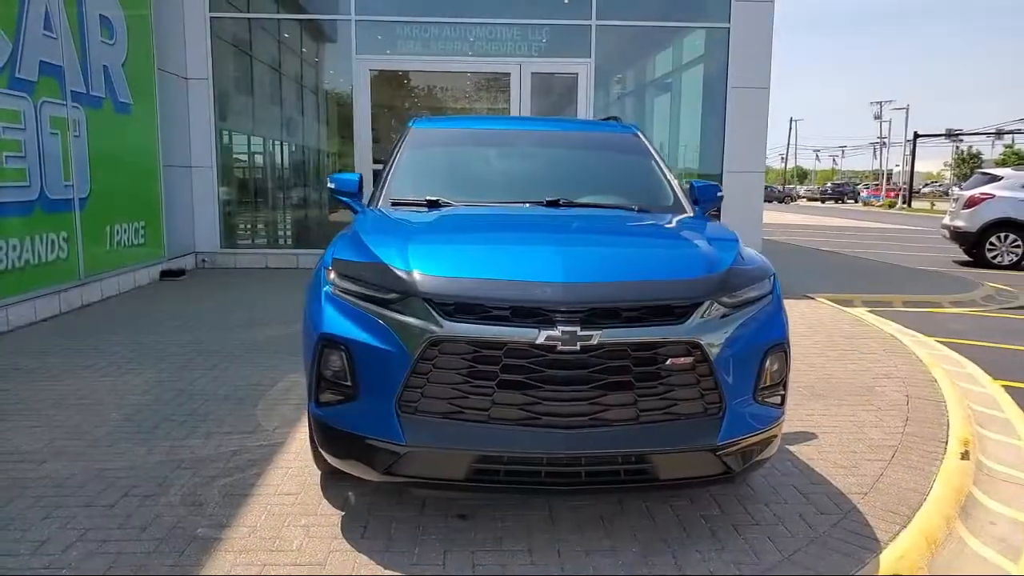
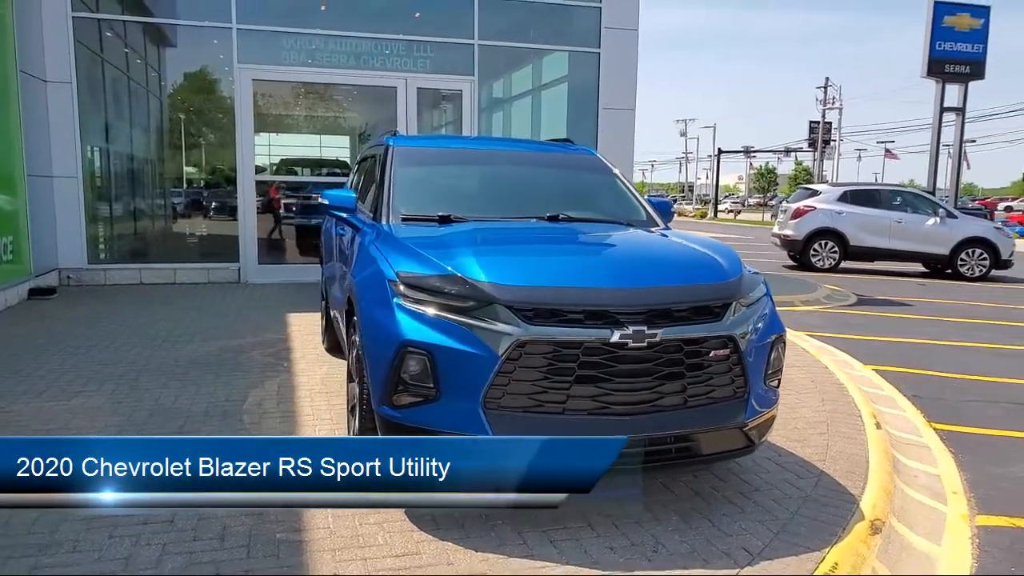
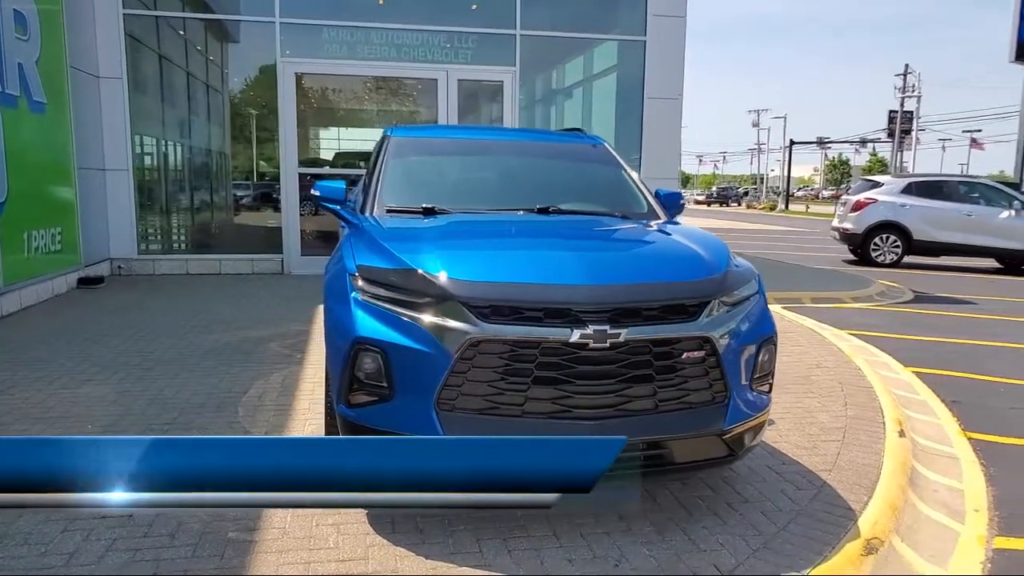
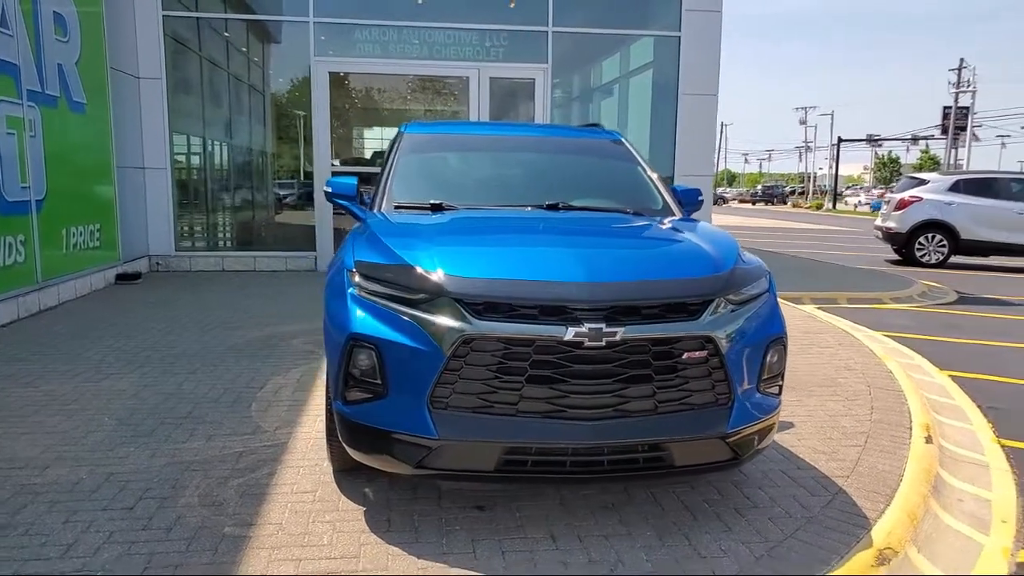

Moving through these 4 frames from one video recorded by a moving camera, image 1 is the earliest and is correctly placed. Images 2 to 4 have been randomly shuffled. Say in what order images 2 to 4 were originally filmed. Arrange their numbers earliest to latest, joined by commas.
4, 3, 2
